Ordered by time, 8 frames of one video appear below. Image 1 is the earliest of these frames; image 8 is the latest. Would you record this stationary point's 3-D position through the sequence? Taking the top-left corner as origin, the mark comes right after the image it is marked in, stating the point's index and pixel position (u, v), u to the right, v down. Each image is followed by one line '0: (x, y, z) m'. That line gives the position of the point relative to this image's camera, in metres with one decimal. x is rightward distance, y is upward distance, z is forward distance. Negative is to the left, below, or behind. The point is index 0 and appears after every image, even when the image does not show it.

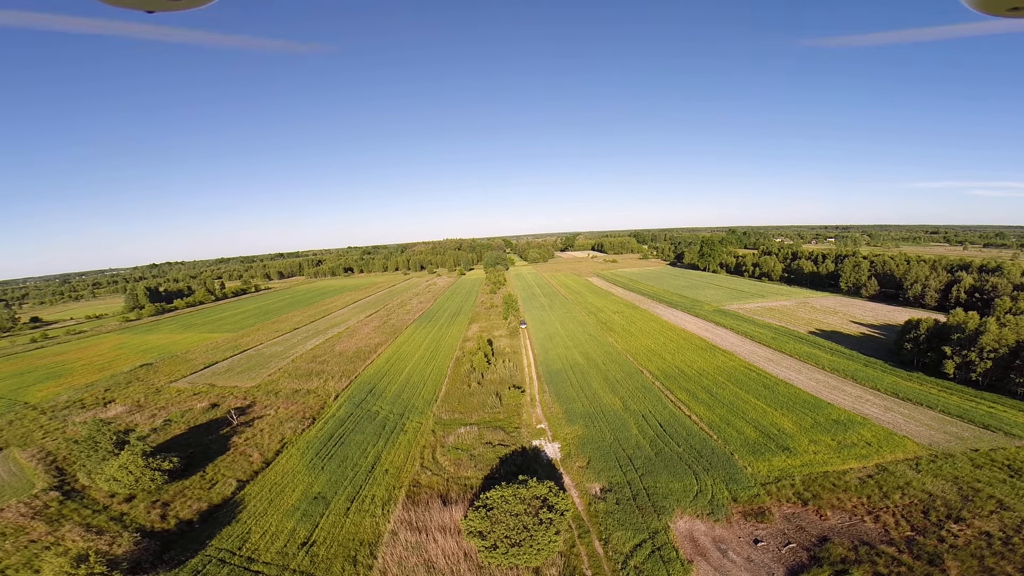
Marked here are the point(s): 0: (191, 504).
0: (-17.0, -10.5, +19.3) m
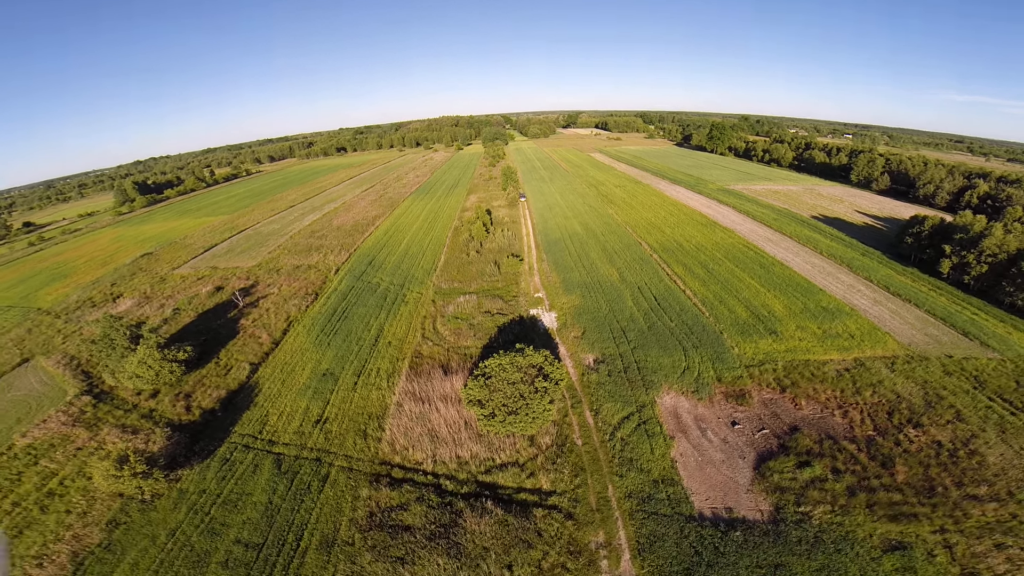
0: (-17.1, -4.8, +20.4) m
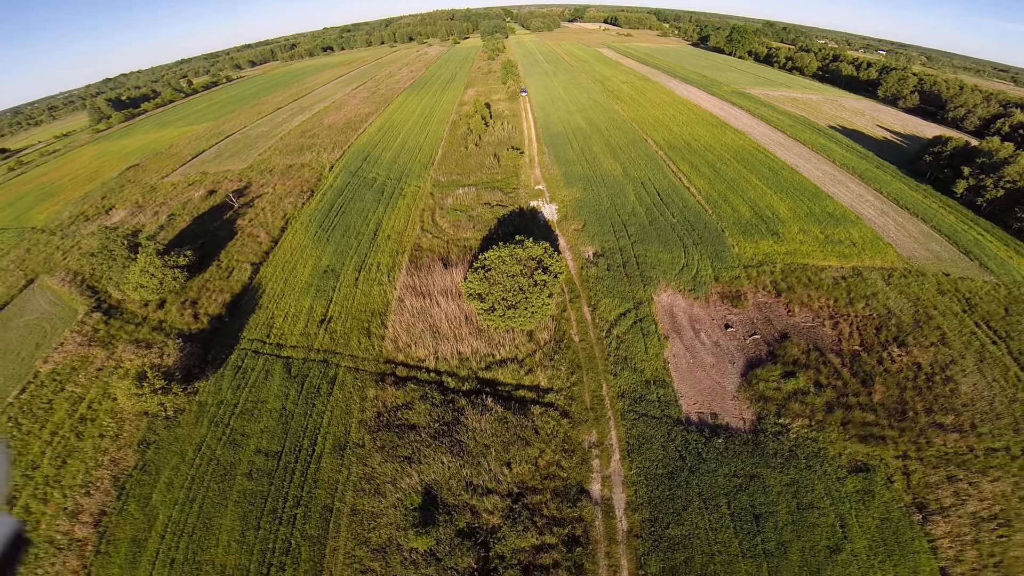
0: (-17.1, -0.6, +20.7) m
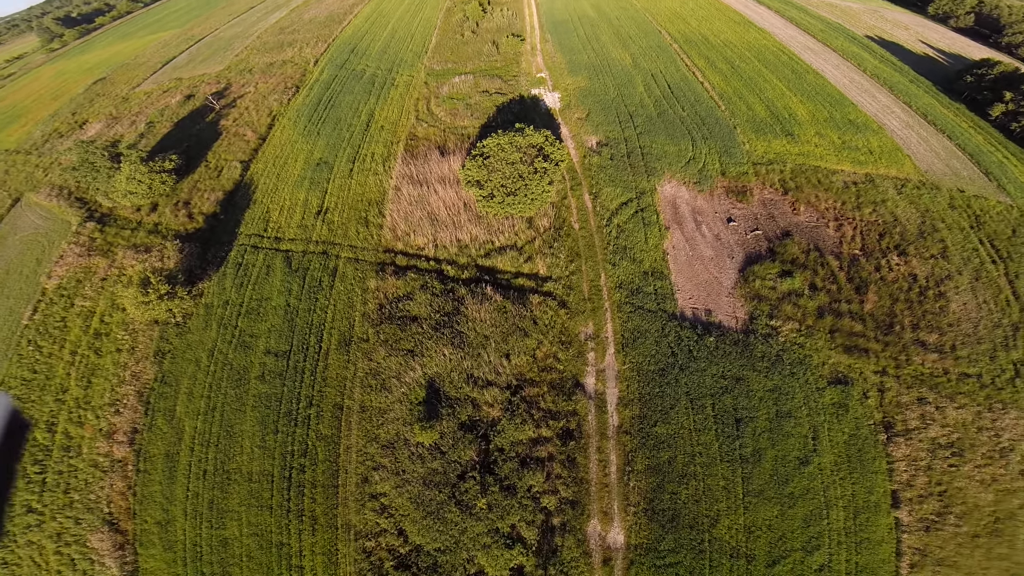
0: (-17.2, +4.7, +20.2) m
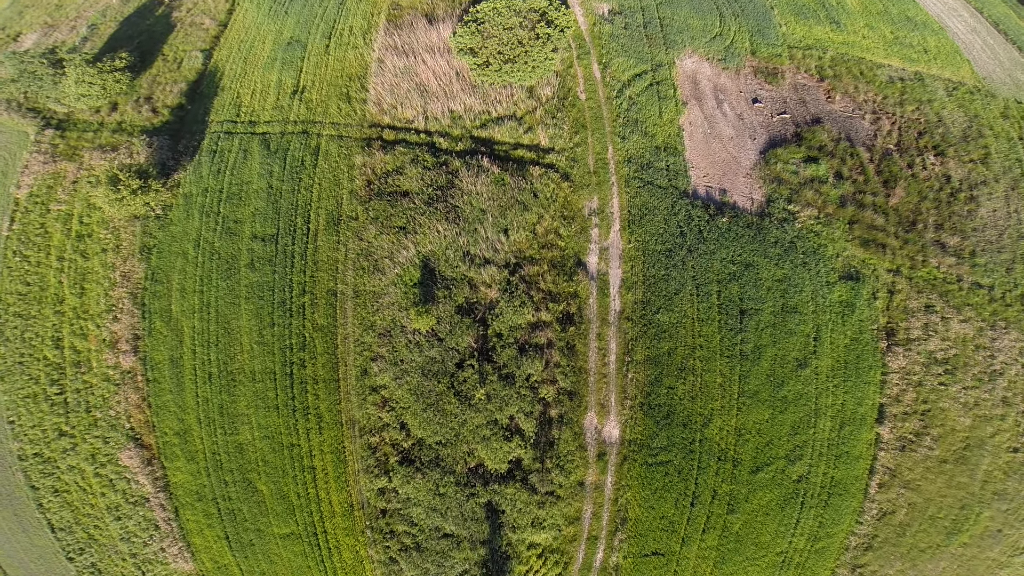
0: (-17.2, +10.0, +18.4) m
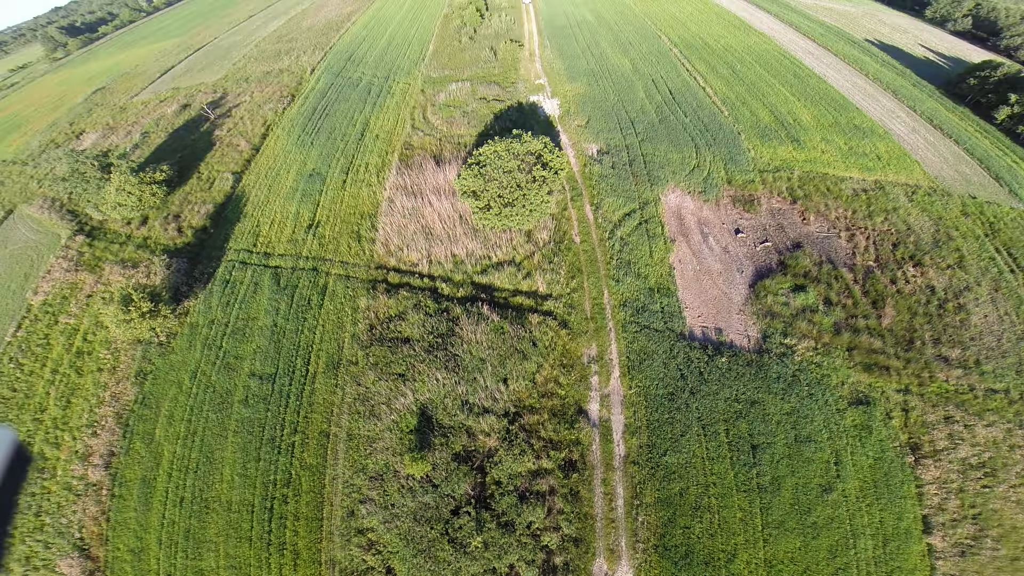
0: (-17.2, +3.6, +19.9) m
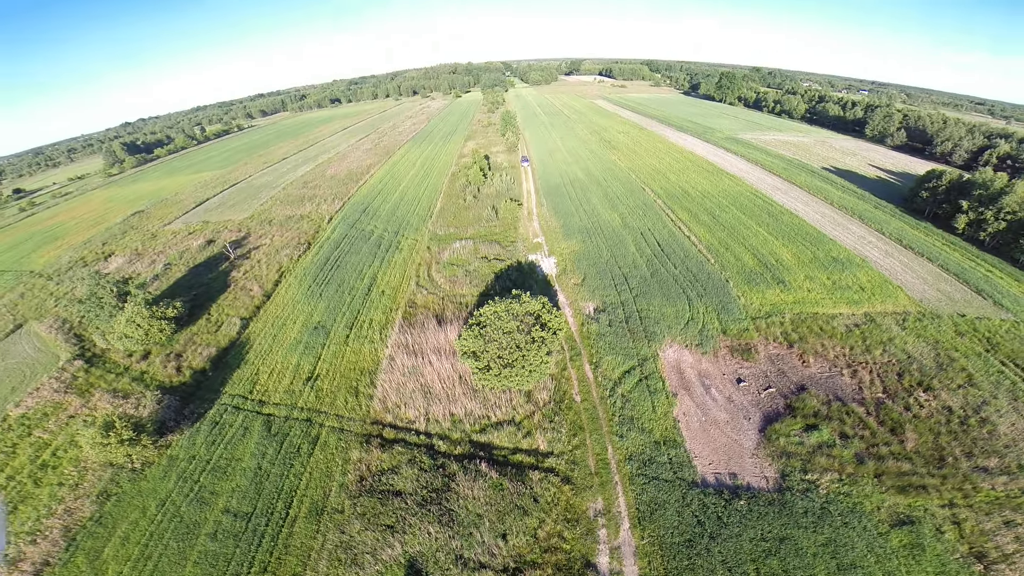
0: (-17.3, -3.2, +20.0) m
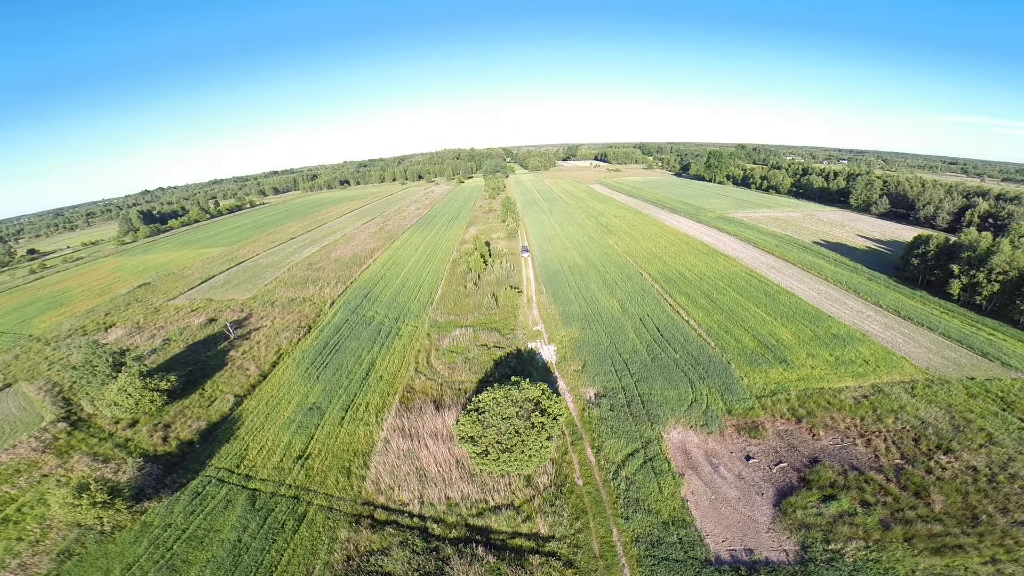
0: (-17.2, -6.6, +19.7) m
